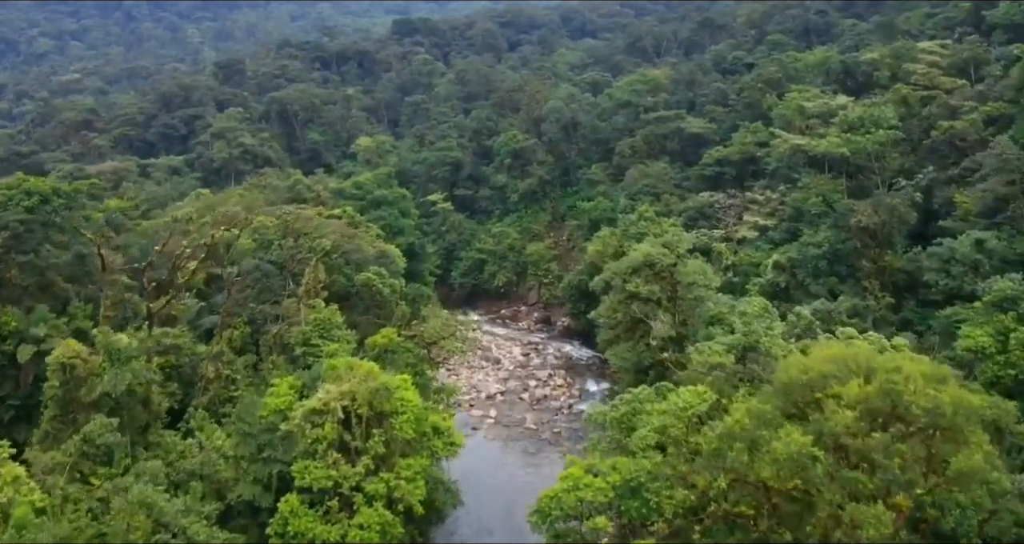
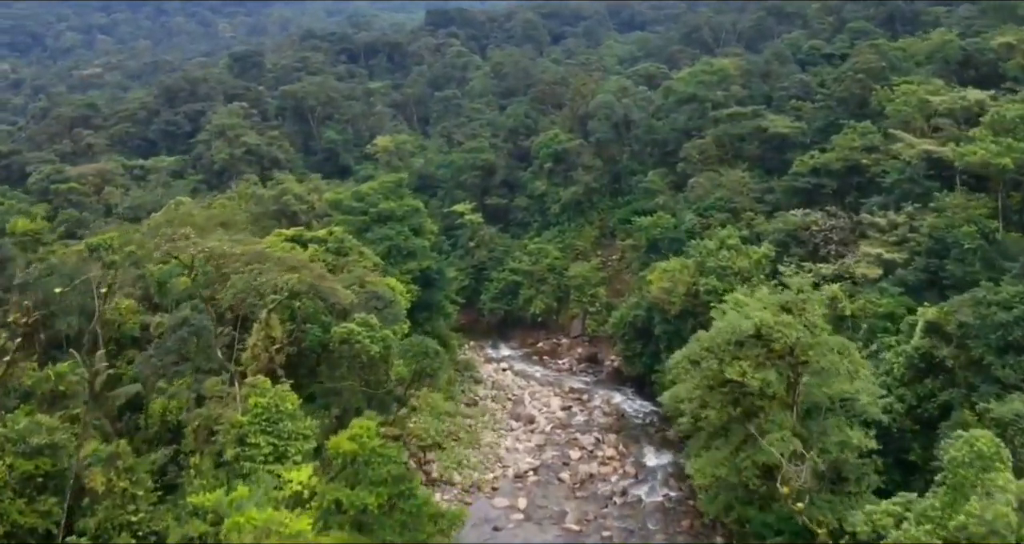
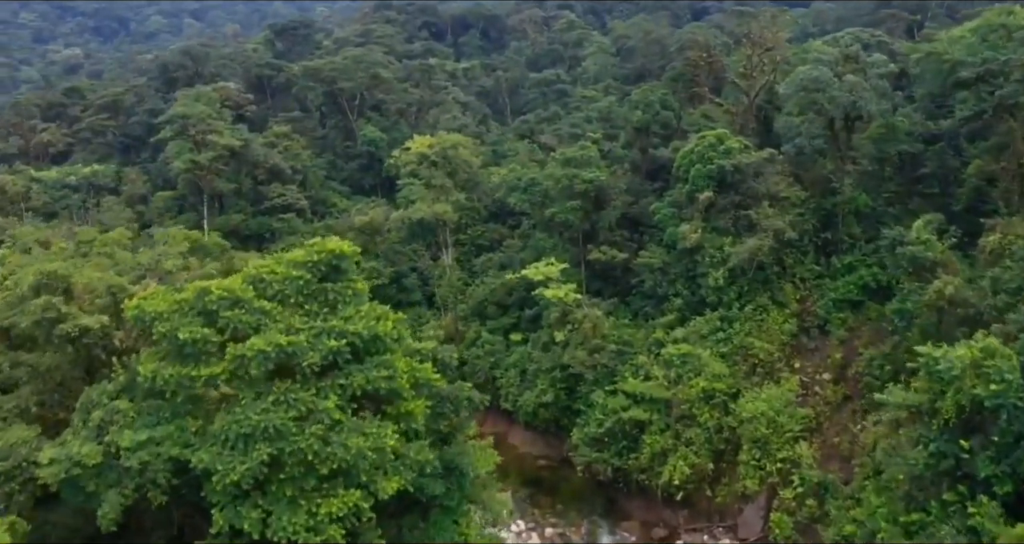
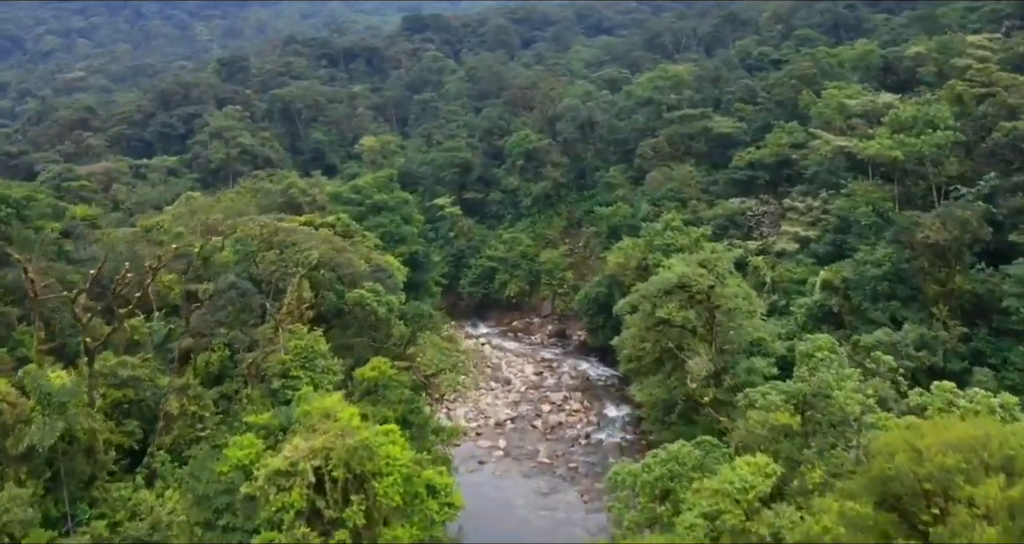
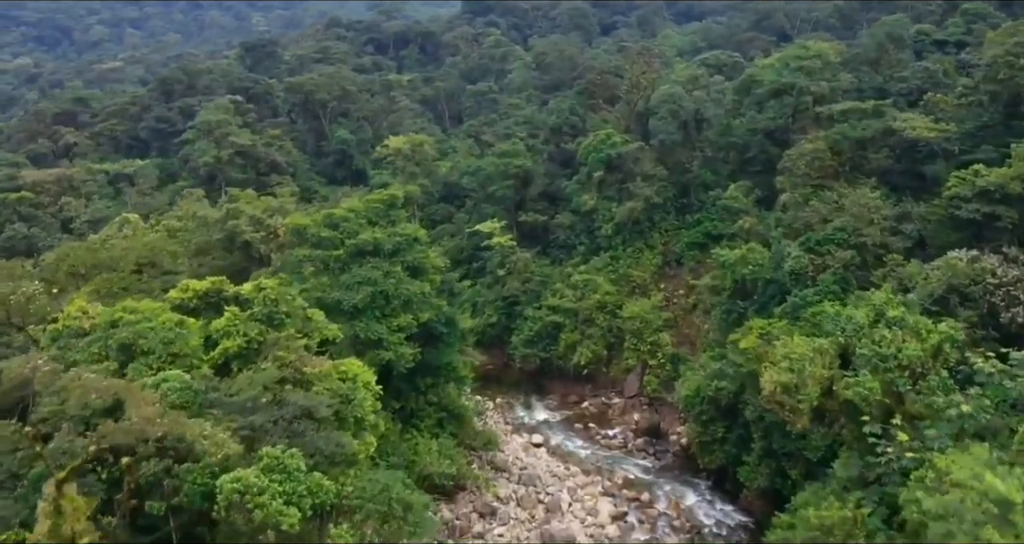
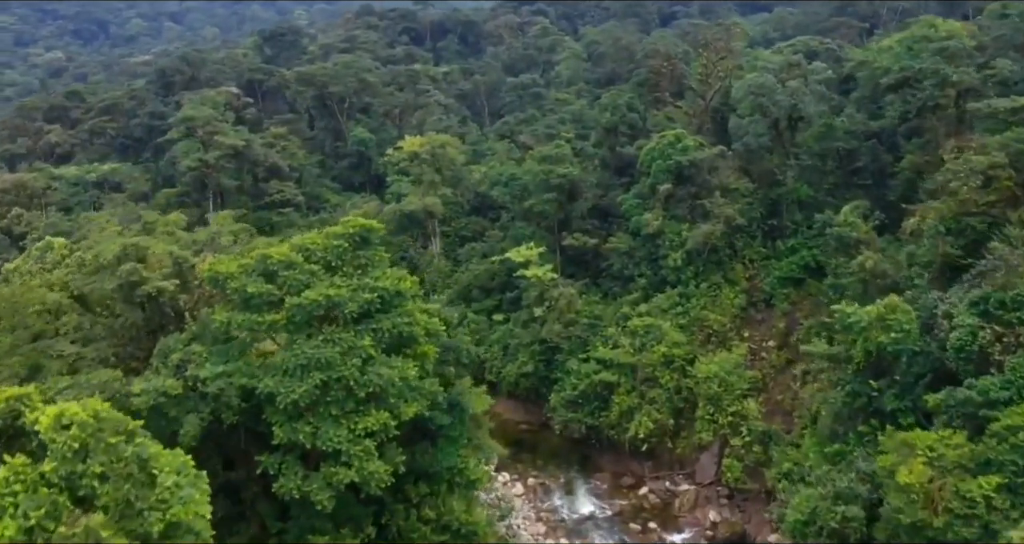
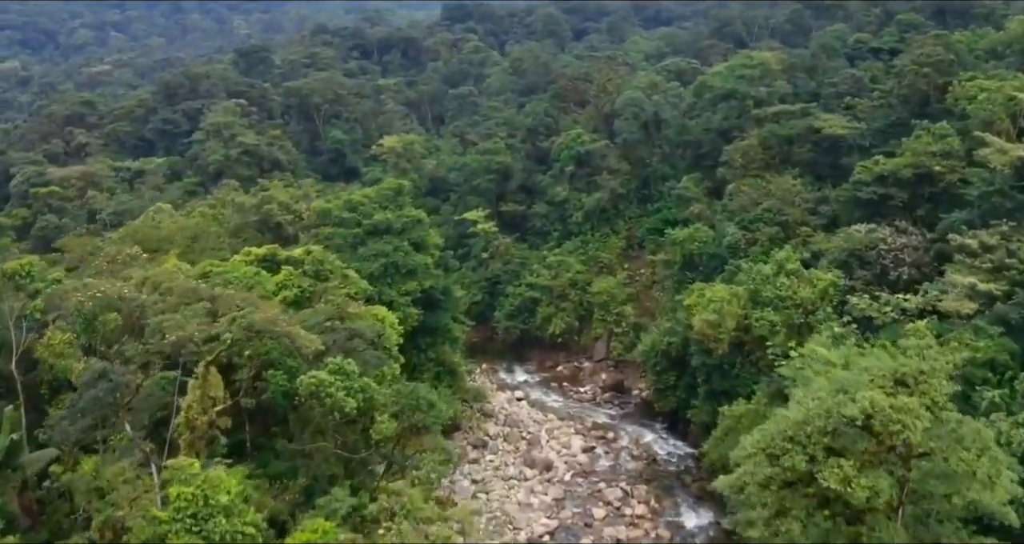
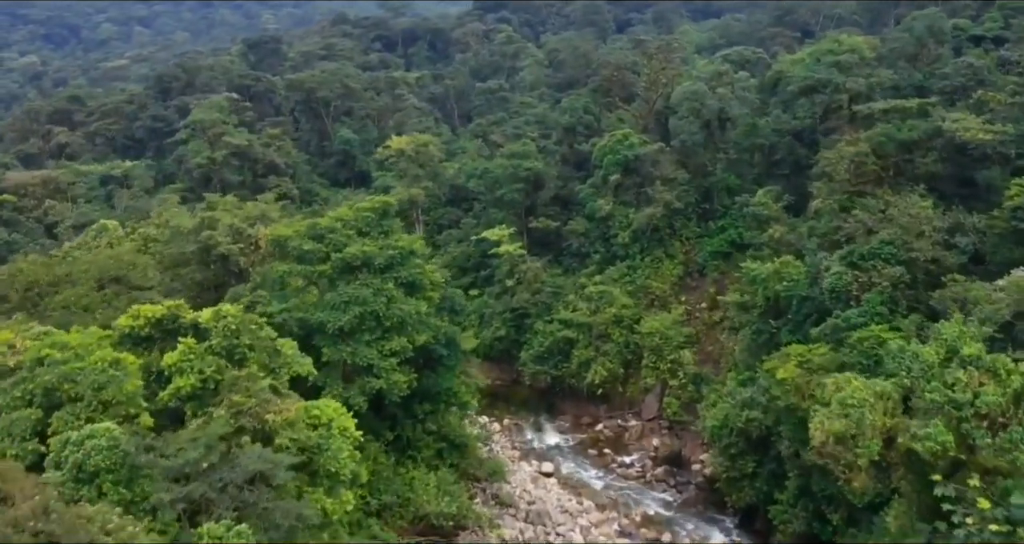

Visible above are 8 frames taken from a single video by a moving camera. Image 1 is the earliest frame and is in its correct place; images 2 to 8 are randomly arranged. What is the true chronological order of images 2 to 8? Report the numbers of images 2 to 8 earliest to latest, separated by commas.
4, 2, 7, 5, 8, 6, 3
